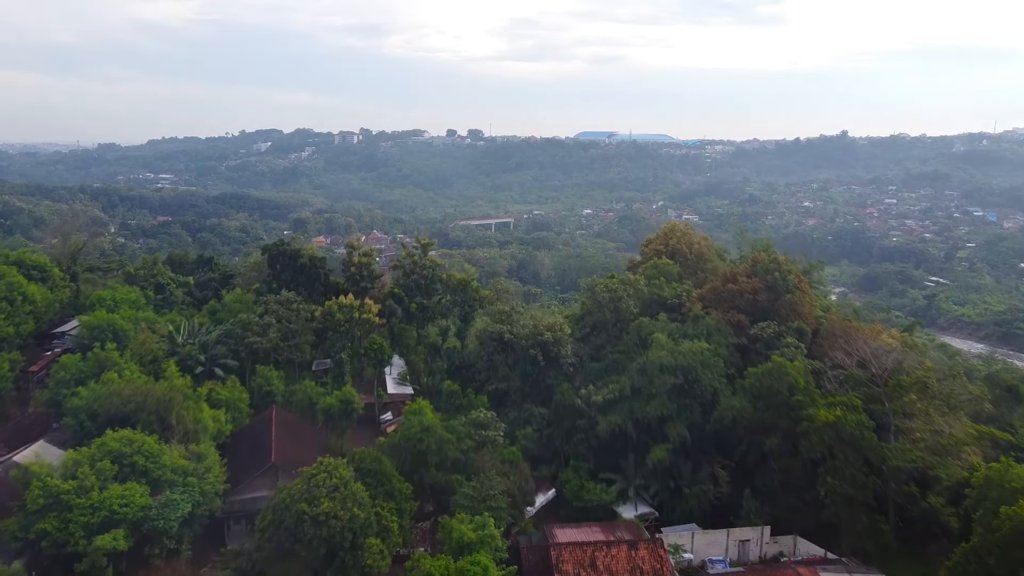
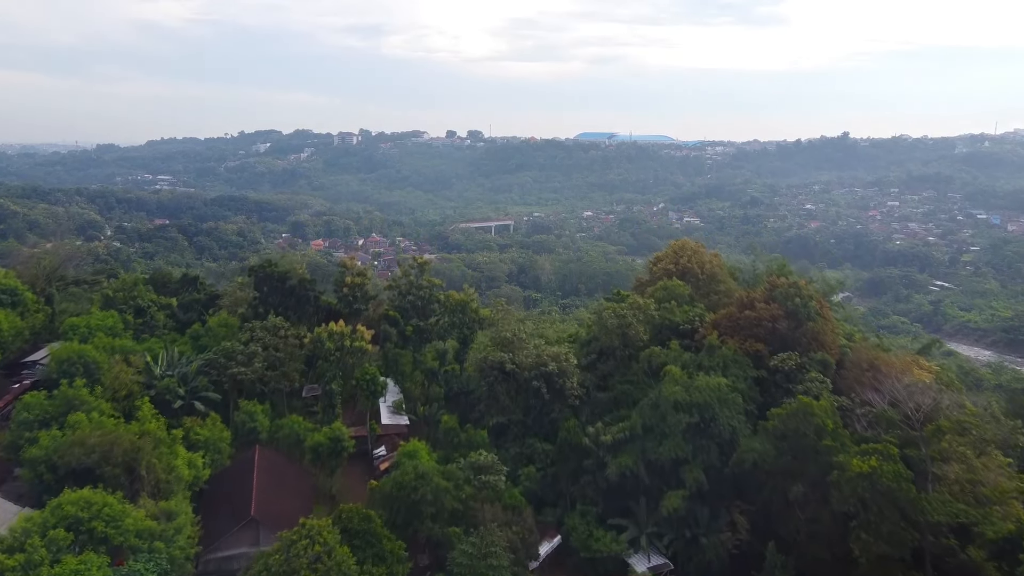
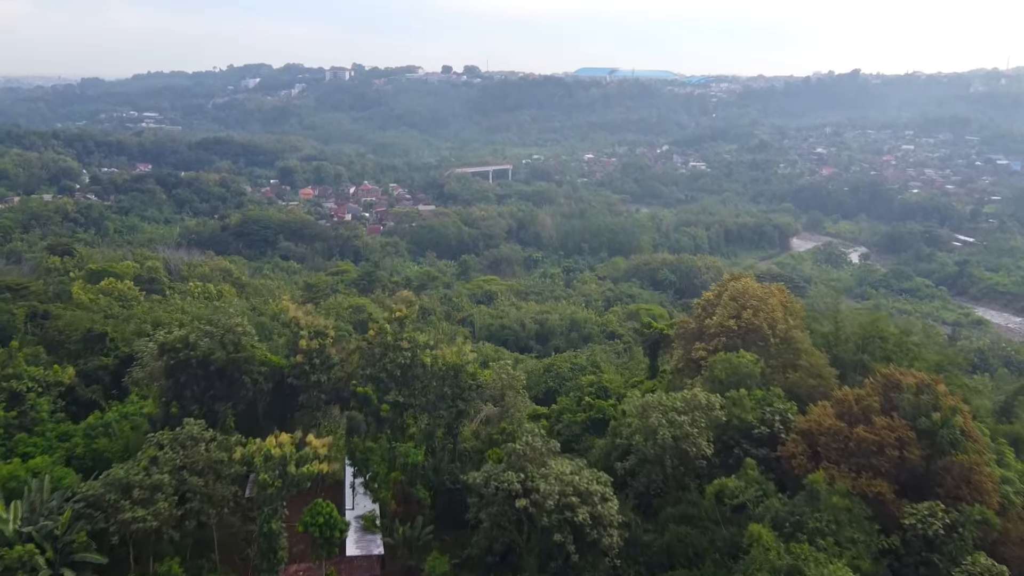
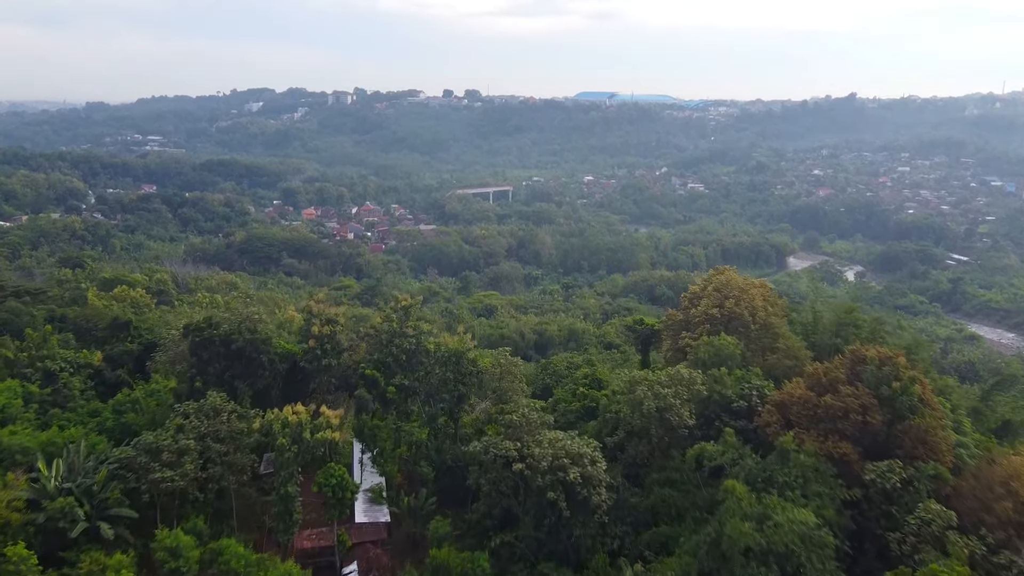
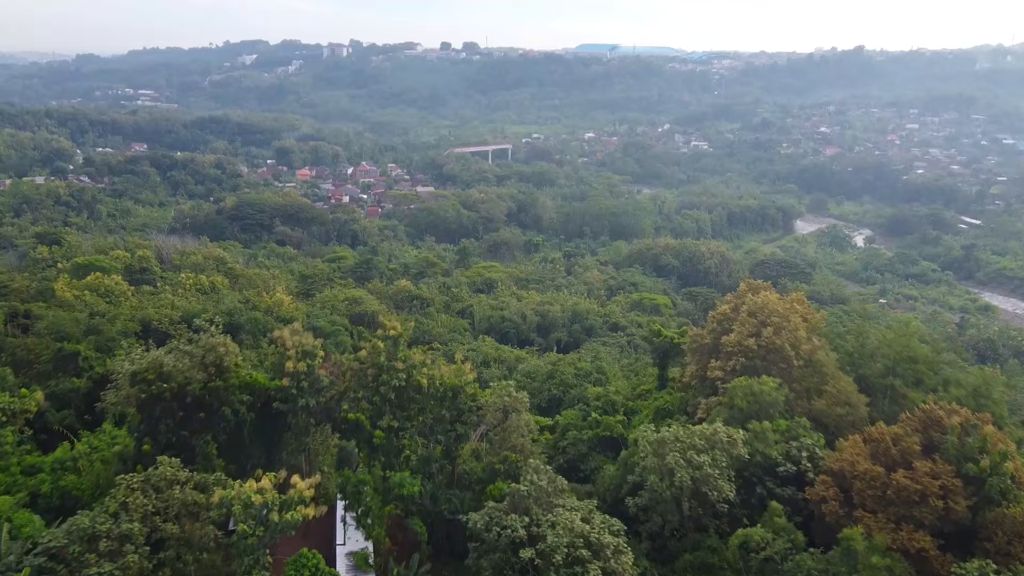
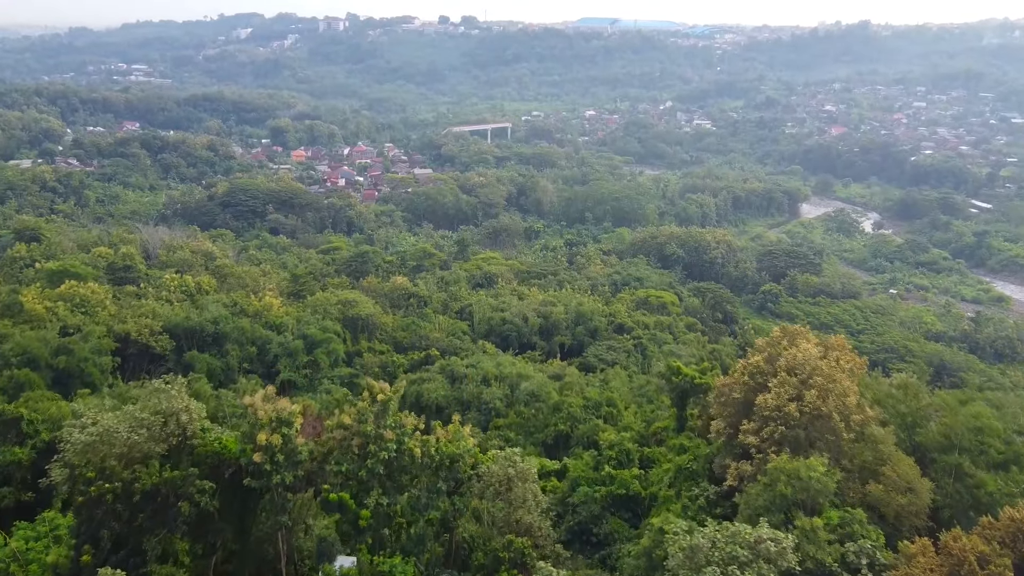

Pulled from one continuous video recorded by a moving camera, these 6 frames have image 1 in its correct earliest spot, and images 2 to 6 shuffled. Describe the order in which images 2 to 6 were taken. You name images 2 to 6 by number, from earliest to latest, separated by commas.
2, 4, 3, 5, 6
